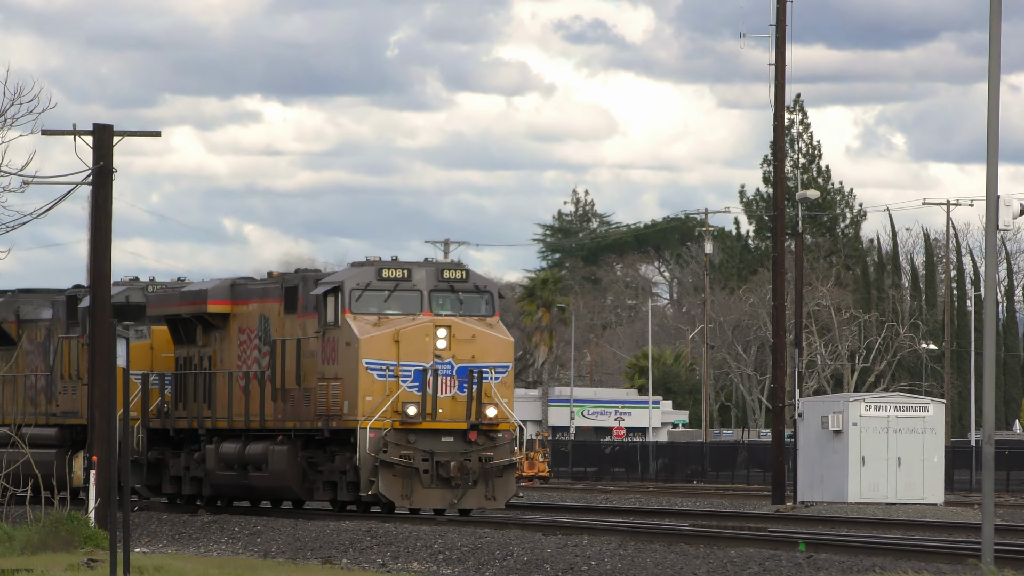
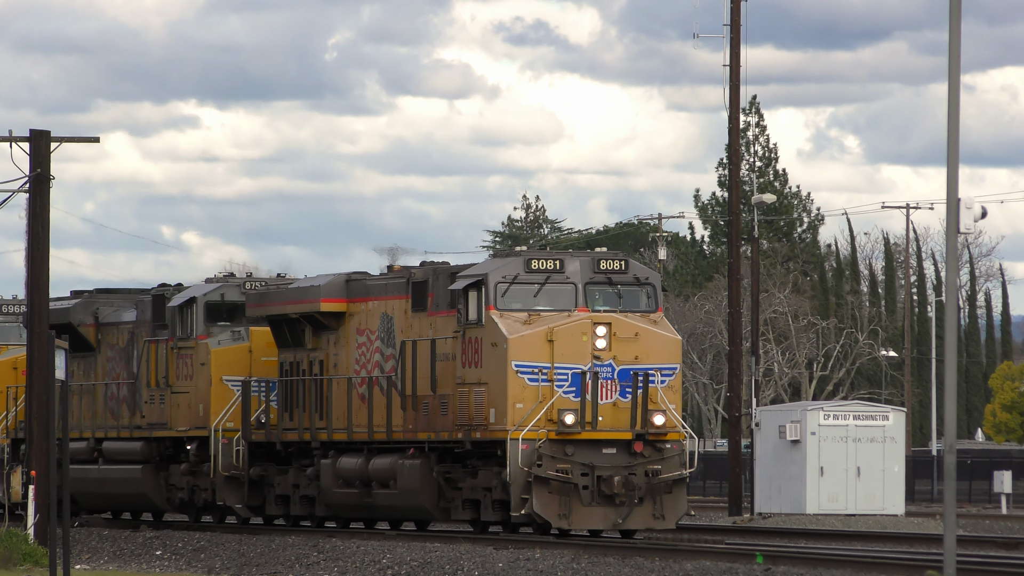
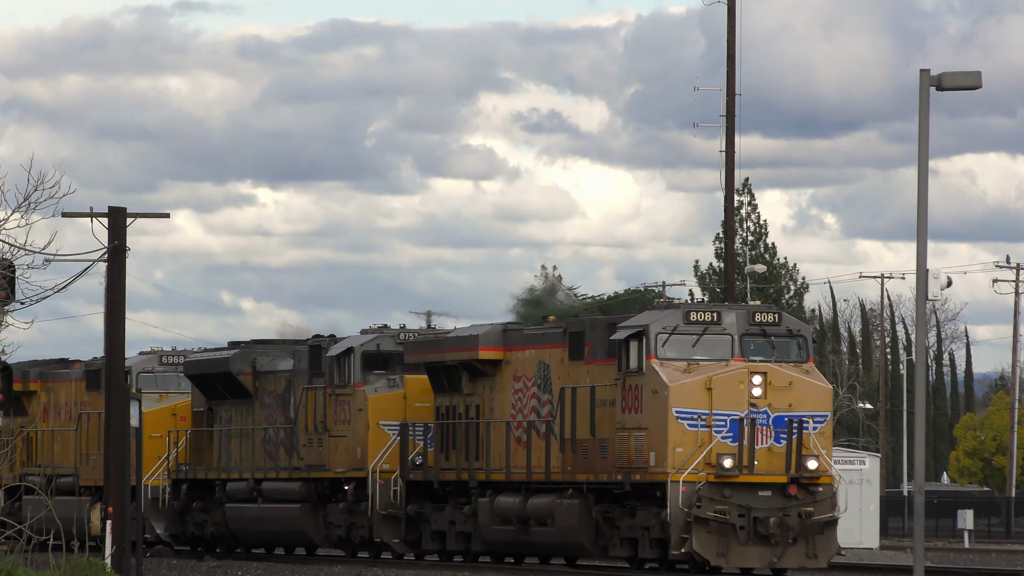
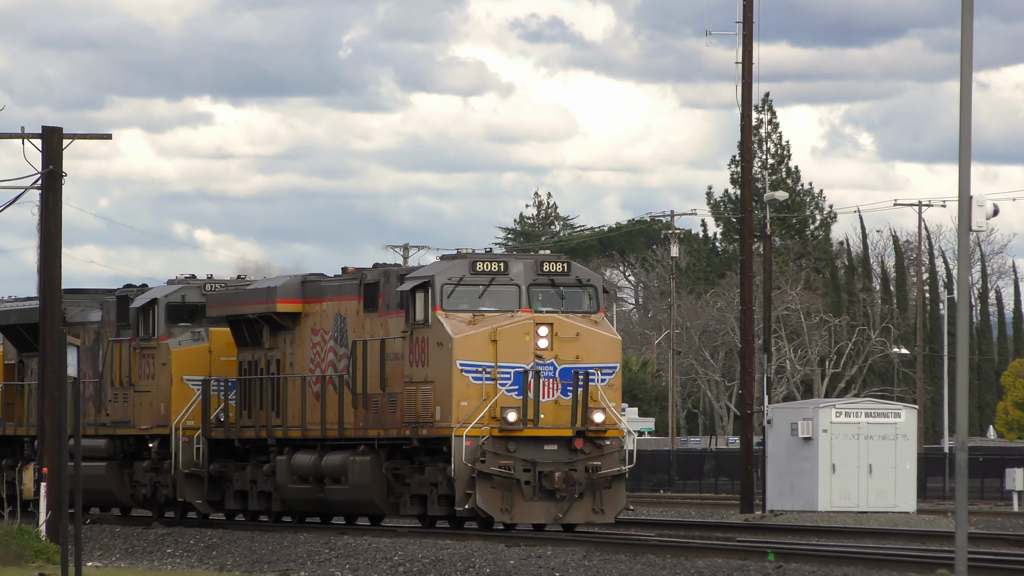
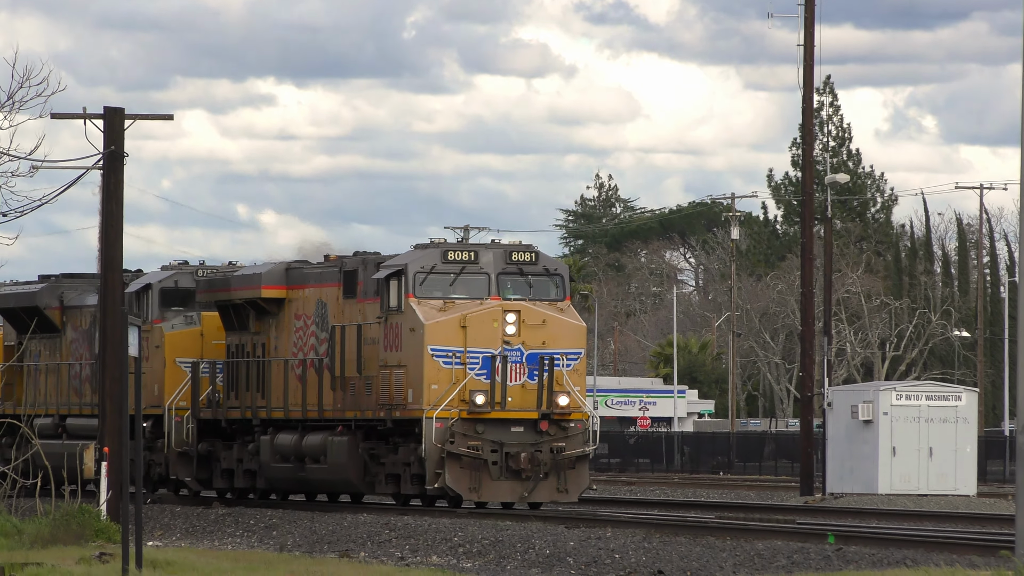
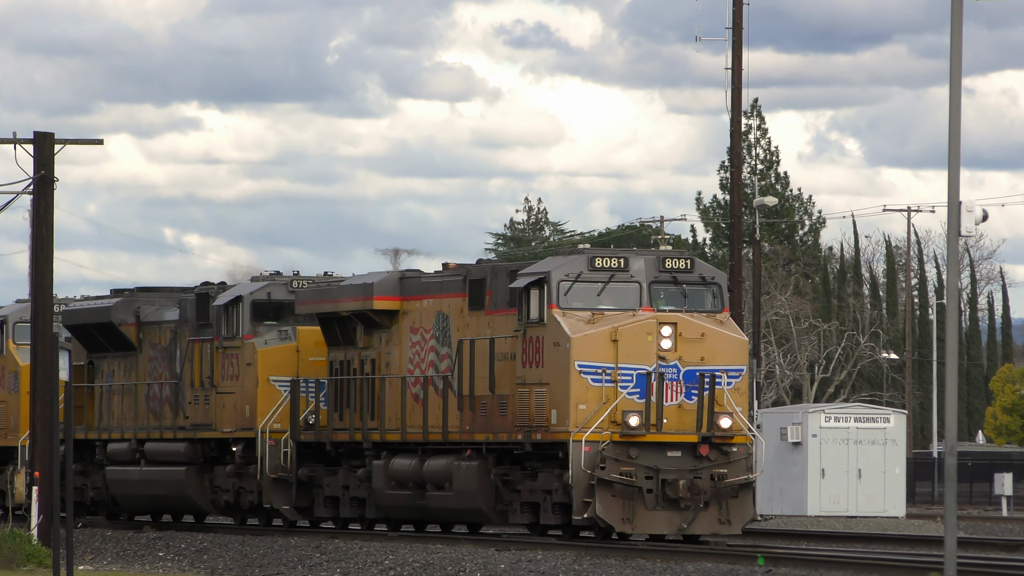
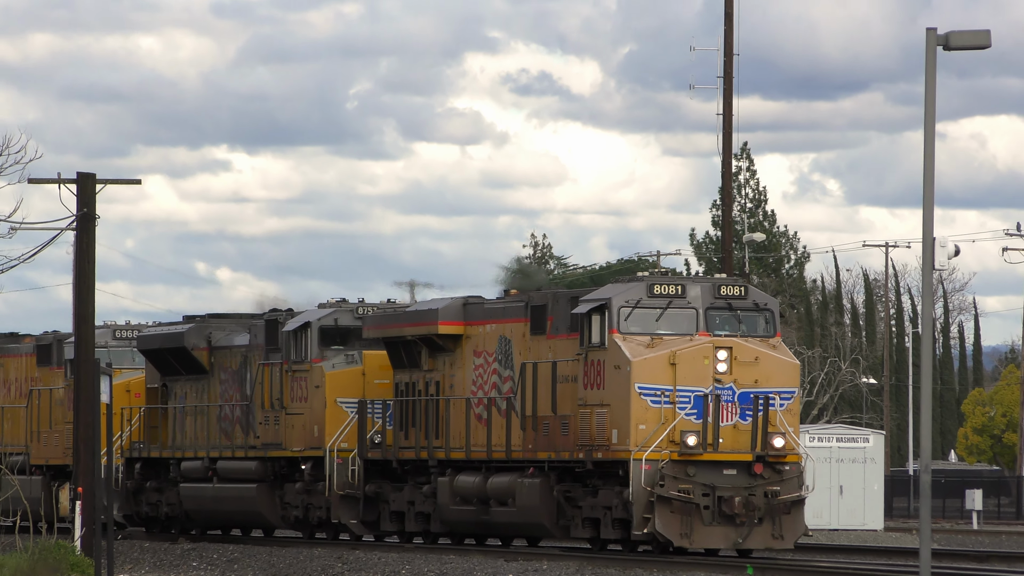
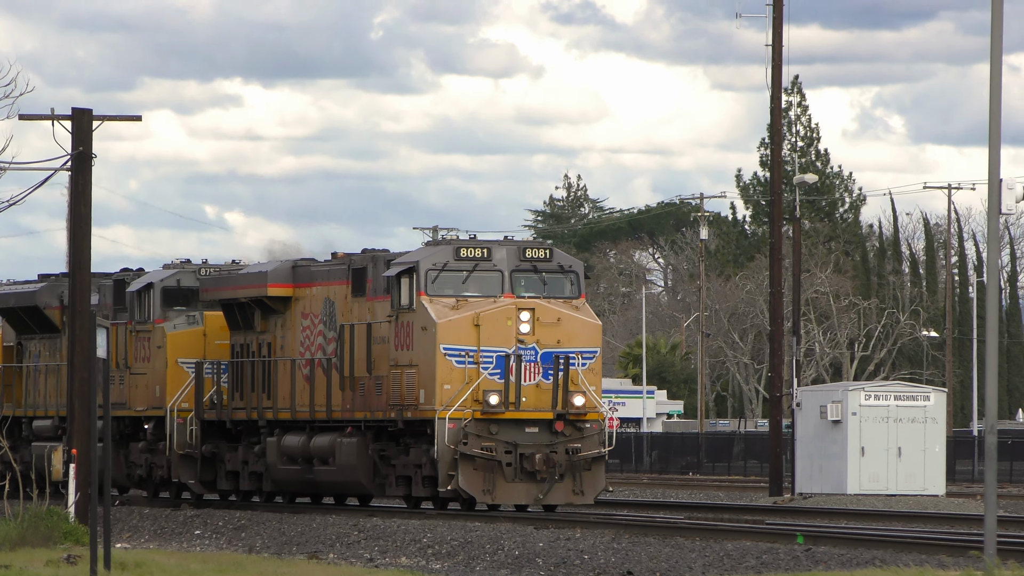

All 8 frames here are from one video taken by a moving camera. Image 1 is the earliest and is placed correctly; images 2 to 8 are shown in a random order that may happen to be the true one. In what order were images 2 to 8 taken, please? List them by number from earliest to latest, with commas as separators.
5, 8, 4, 2, 6, 7, 3
